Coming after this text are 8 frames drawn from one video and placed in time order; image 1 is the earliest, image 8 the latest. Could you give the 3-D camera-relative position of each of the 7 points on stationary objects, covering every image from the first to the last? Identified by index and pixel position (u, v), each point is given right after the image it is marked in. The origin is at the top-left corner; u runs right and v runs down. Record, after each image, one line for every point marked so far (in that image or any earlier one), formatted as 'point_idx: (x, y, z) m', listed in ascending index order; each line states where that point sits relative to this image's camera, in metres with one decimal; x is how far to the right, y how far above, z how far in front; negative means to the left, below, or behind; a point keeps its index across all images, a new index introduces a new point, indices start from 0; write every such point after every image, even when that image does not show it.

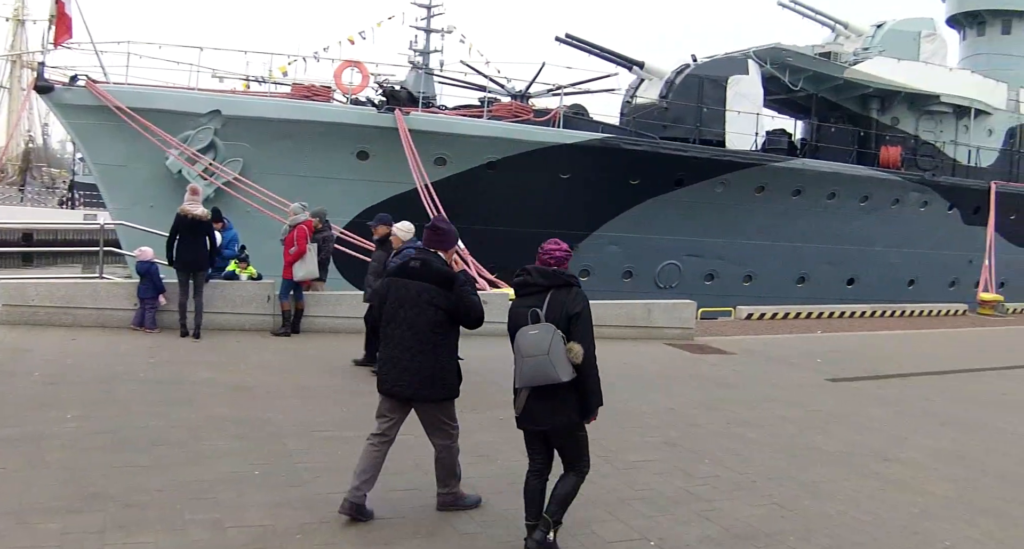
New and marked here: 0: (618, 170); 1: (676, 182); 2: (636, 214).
0: (+1.2, +1.3, +9.8) m
1: (+1.9, +1.1, +9.8) m
2: (+1.4, +0.8, +9.9) m
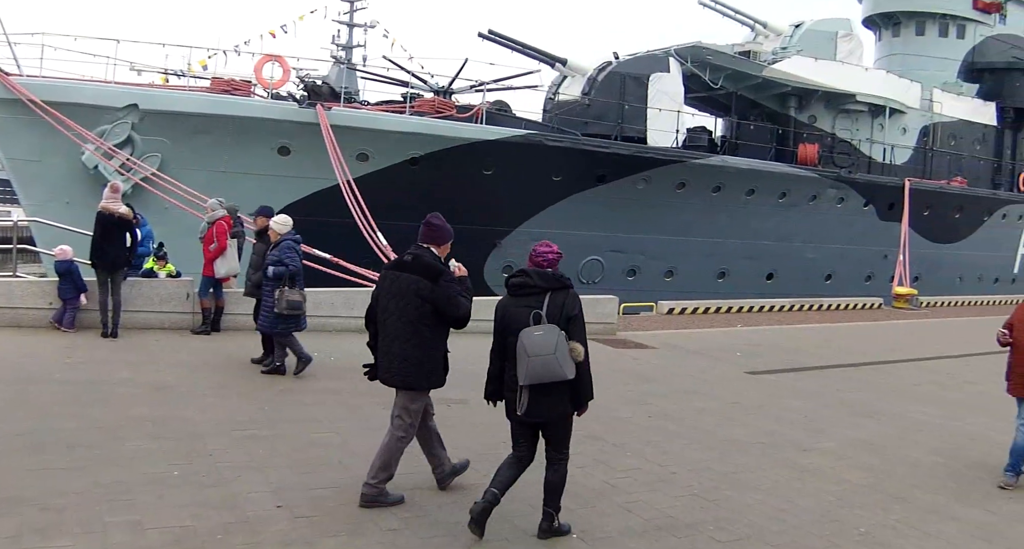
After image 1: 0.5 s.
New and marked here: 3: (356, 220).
0: (+0.3, +1.3, +9.8) m
1: (+1.0, +1.2, +9.9) m
2: (+0.5, +0.8, +10.0) m
3: (-1.8, +0.6, +9.3) m
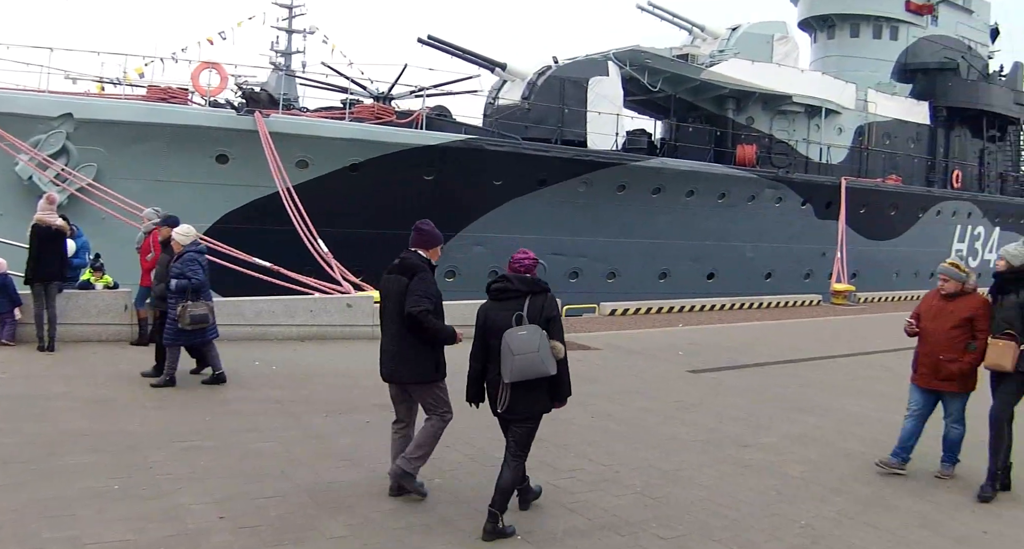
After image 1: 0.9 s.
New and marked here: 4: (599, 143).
0: (-0.4, +1.3, +9.8) m
1: (+0.3, +1.2, +9.9) m
2: (-0.2, +0.7, +10.0) m
3: (-2.5, +0.5, +9.2) m
4: (+1.0, +1.7, +10.6) m
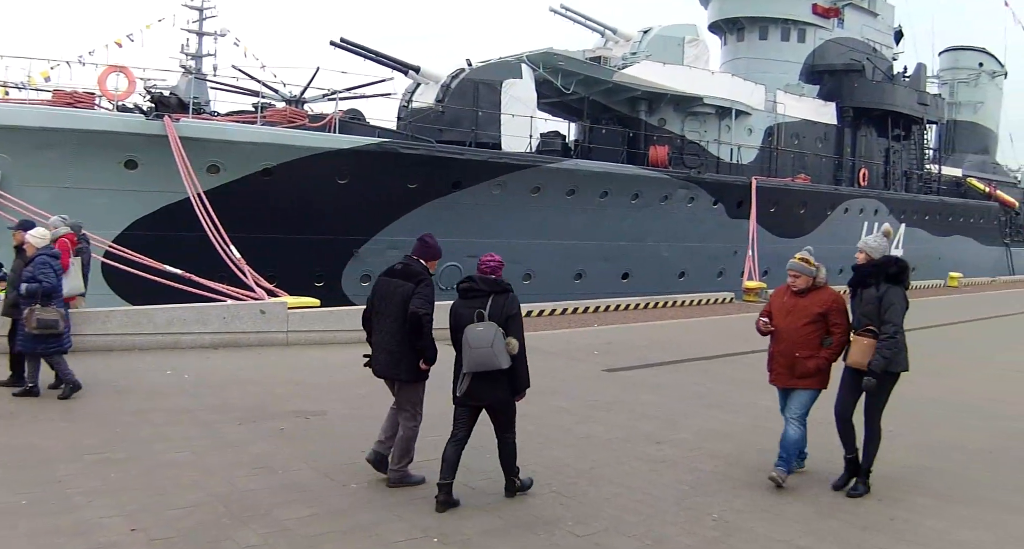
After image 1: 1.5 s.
0: (-1.4, +1.2, +9.8) m
1: (-0.7, +1.1, +9.9) m
2: (-1.2, +0.7, +10.0) m
3: (-3.4, +0.5, +9.1) m
4: (-0.1, +1.7, +10.6) m
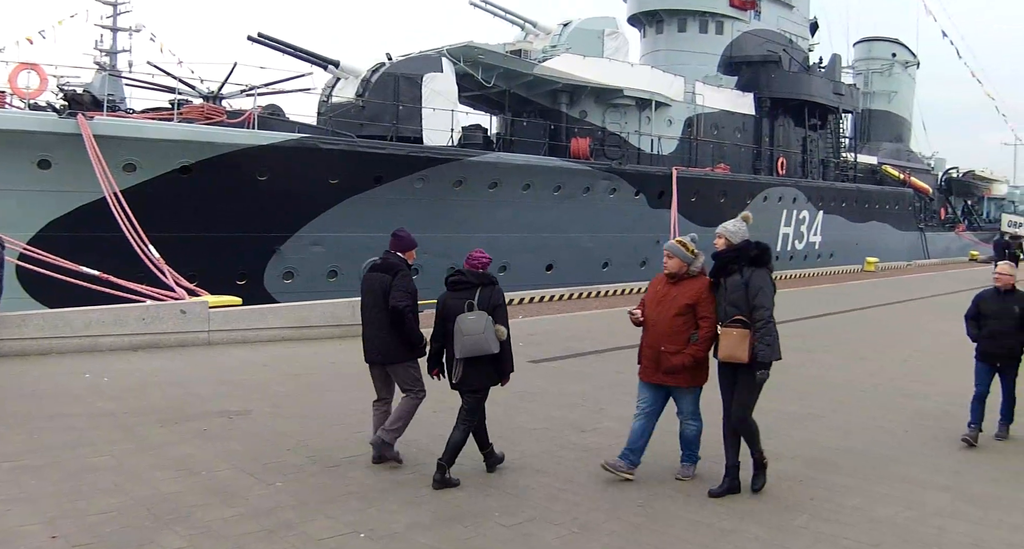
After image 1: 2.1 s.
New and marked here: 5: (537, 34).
0: (-2.3, +1.3, +9.7) m
1: (-1.7, +1.2, +9.9) m
2: (-2.1, +0.8, +9.9) m
3: (-4.3, +0.5, +9.0) m
4: (-1.0, +1.8, +10.6) m
5: (+0.4, +3.8, +12.8) m
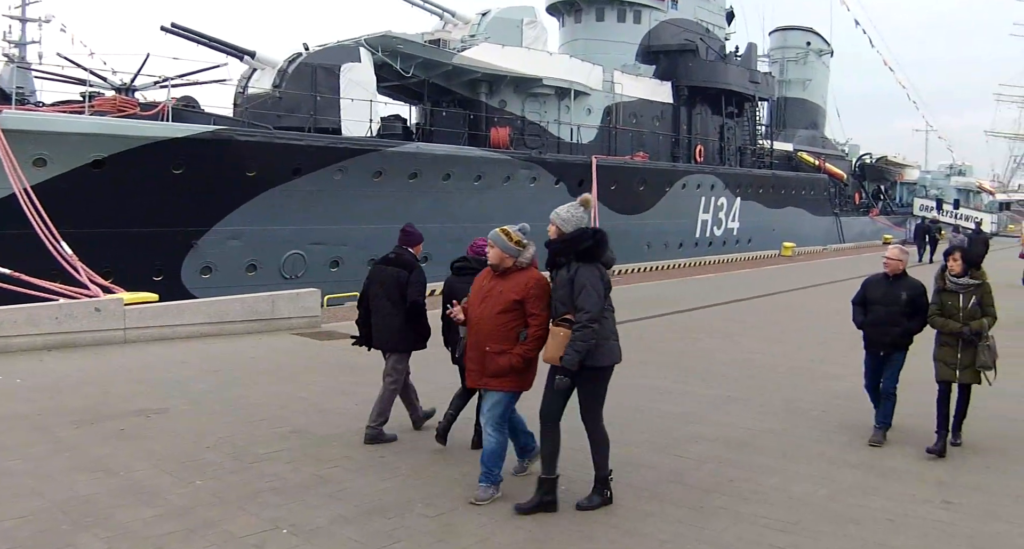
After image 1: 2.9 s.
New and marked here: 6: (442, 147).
0: (-3.3, +1.3, +9.5) m
1: (-2.6, +1.3, +9.8) m
2: (-3.1, +0.8, +9.8) m
3: (-5.2, +0.5, +8.7) m
4: (-2.1, +1.9, +10.5) m
5: (-0.8, +3.9, +12.8) m
6: (-0.9, +1.7, +10.8) m
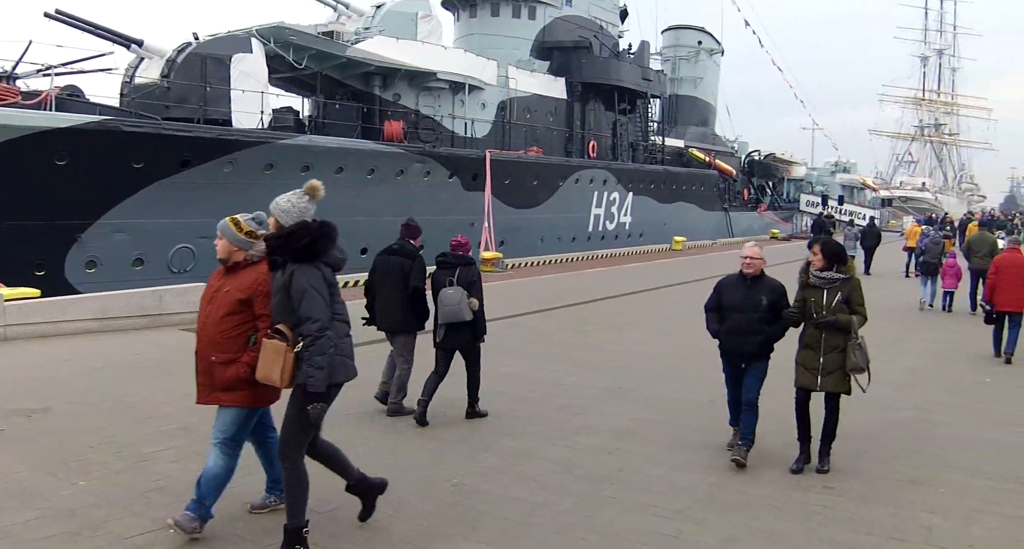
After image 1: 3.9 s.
0: (-4.5, +1.4, +9.3) m
1: (-3.9, +1.3, +9.6) m
2: (-4.3, +0.9, +9.5) m
3: (-6.4, +0.6, +8.3) m
4: (-3.4, +2.0, +10.3) m
5: (-2.3, +4.0, +12.7) m
6: (-2.3, +1.8, +10.7) m
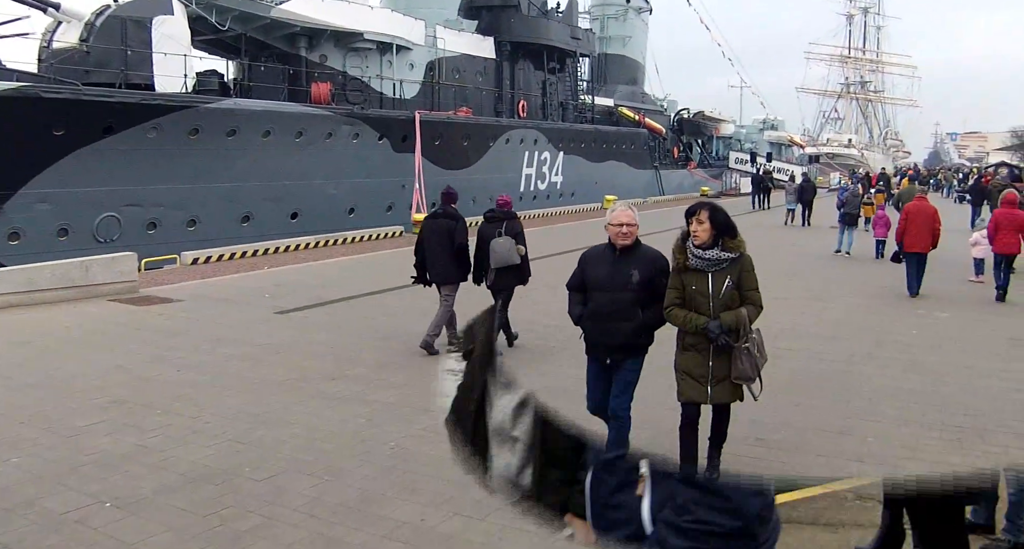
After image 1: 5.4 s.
0: (-5.4, +1.8, +9.0) m
1: (-4.7, +1.7, +9.4) m
2: (-5.2, +1.3, +9.3) m
3: (-7.1, +0.8, +8.0) m
4: (-4.3, +2.4, +10.2) m
5: (-3.3, +4.5, +12.5) m
6: (-3.2, +2.2, +10.6) m
